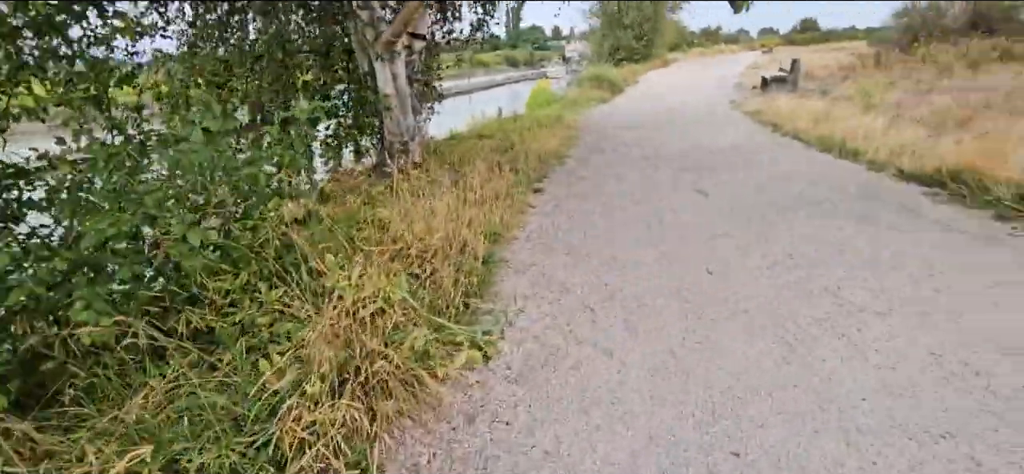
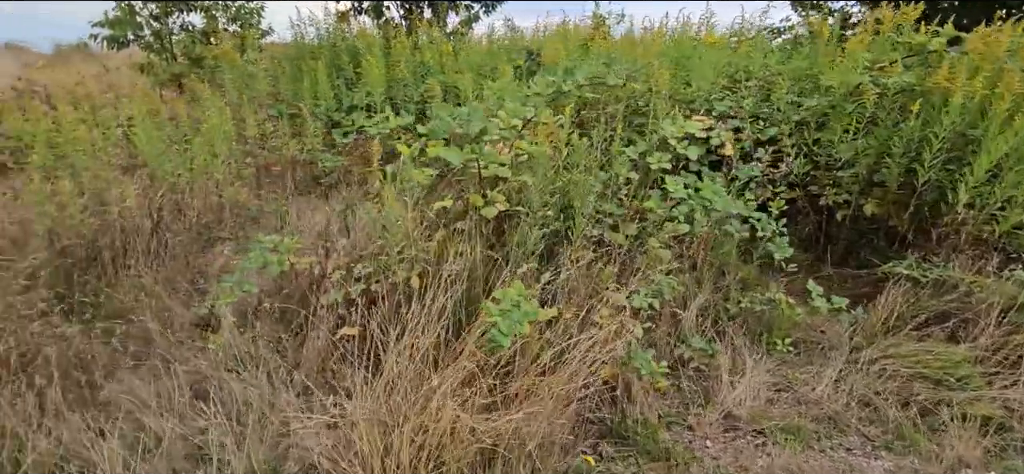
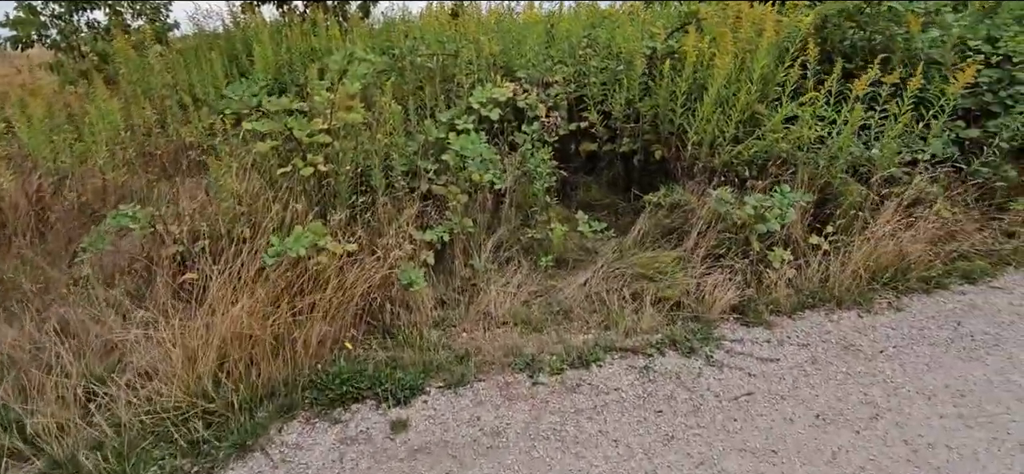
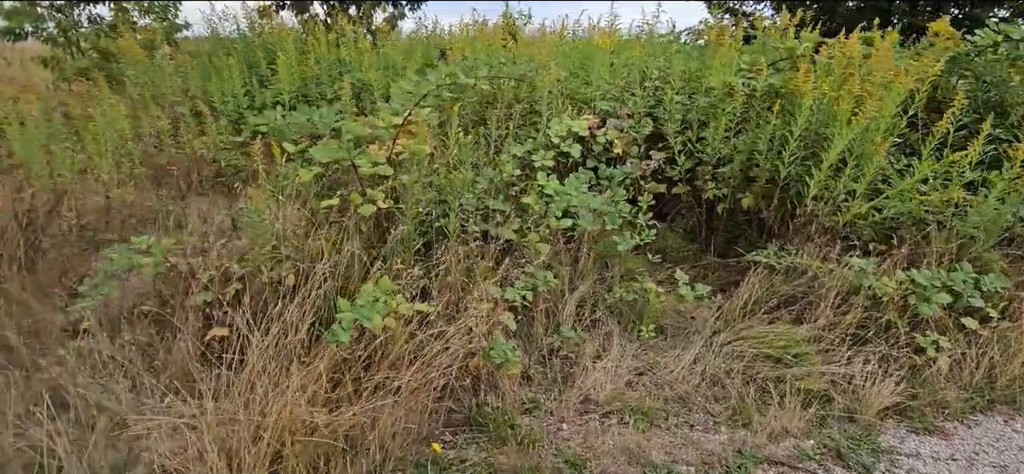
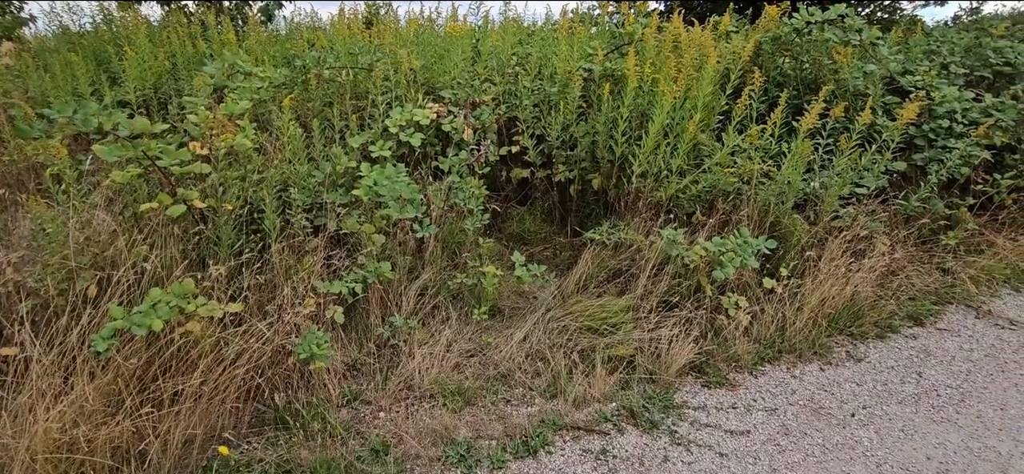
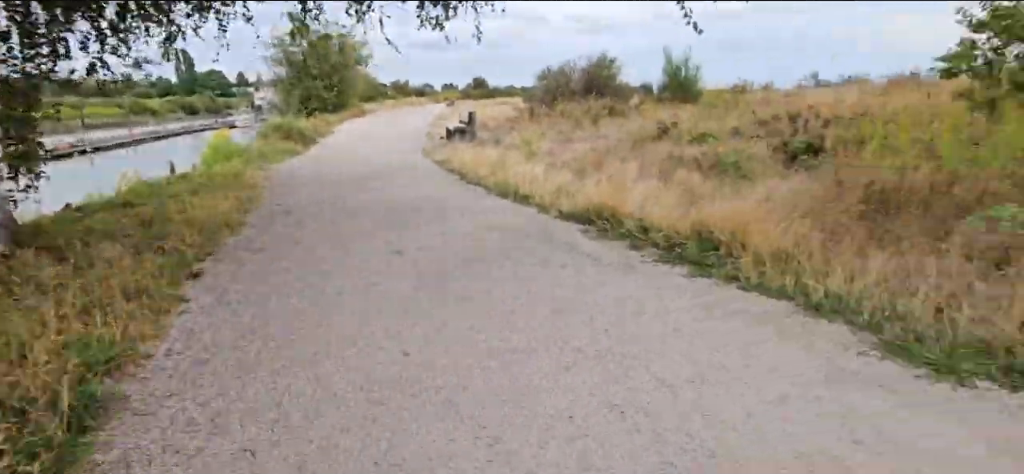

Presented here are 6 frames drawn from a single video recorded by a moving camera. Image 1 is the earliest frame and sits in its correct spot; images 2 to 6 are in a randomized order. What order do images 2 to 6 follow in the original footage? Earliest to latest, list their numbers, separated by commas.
6, 3, 5, 4, 2
